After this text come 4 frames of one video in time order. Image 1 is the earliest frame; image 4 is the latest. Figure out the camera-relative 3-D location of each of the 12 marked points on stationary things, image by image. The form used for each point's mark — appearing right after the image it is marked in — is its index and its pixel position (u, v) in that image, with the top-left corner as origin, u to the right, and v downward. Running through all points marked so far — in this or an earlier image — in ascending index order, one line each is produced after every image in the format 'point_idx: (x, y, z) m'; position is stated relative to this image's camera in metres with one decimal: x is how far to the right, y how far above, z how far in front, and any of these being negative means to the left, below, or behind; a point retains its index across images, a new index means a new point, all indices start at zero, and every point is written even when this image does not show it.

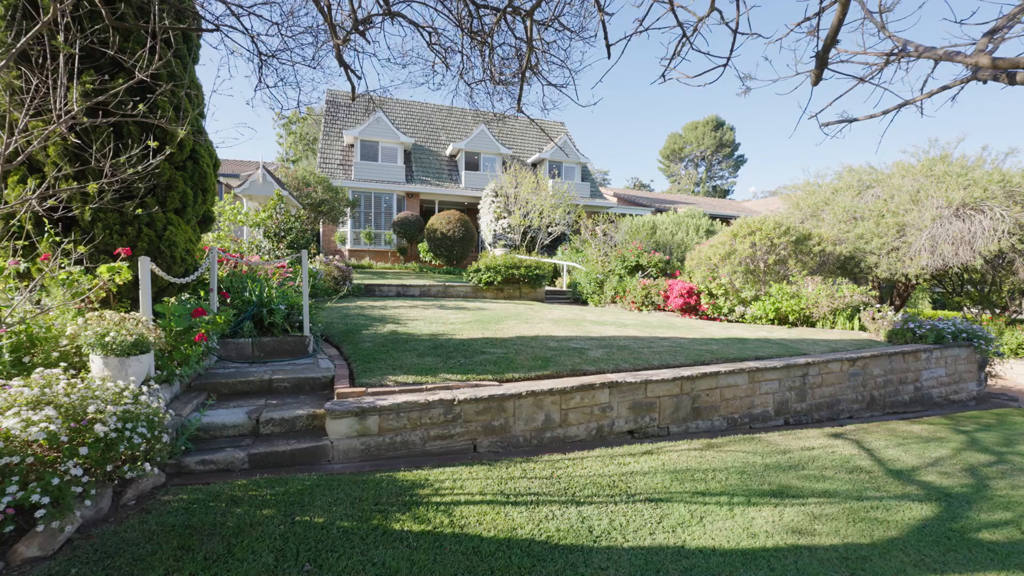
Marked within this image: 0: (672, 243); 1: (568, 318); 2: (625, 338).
0: (+10.1, +2.8, +15.3) m
1: (+1.8, -1.0, +7.7) m
2: (+2.8, -1.2, +5.8) m
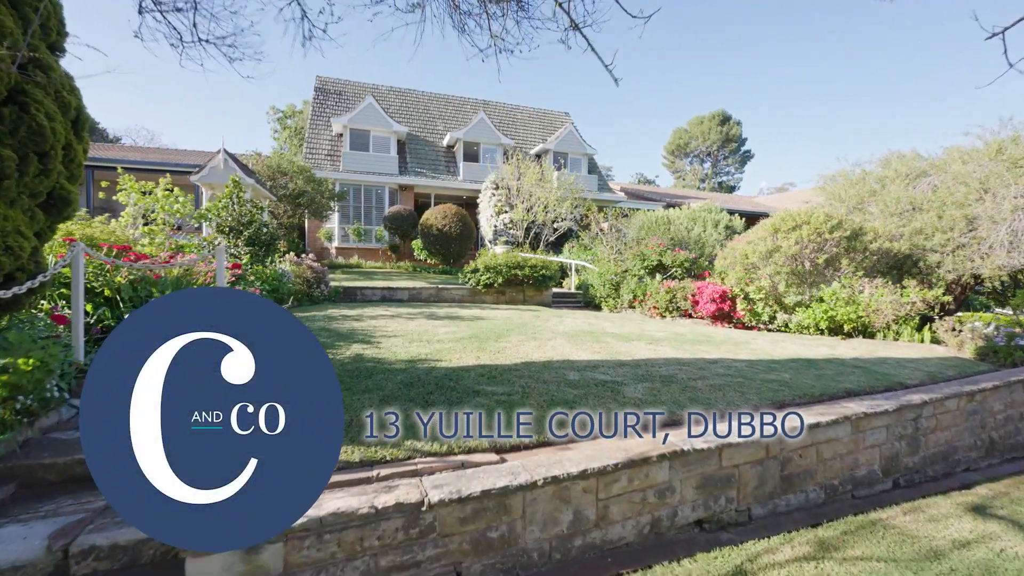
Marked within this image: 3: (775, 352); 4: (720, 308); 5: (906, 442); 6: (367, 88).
0: (+10.2, +2.8, +13.8) m
1: (+1.9, -1.1, +6.3) m
2: (+2.9, -1.4, +4.4) m
3: (+6.1, -1.5, +5.5) m
4: (+7.3, -0.7, +8.3) m
5: (+6.1, -2.4, +3.7) m
6: (-11.3, +15.7, +18.7) m
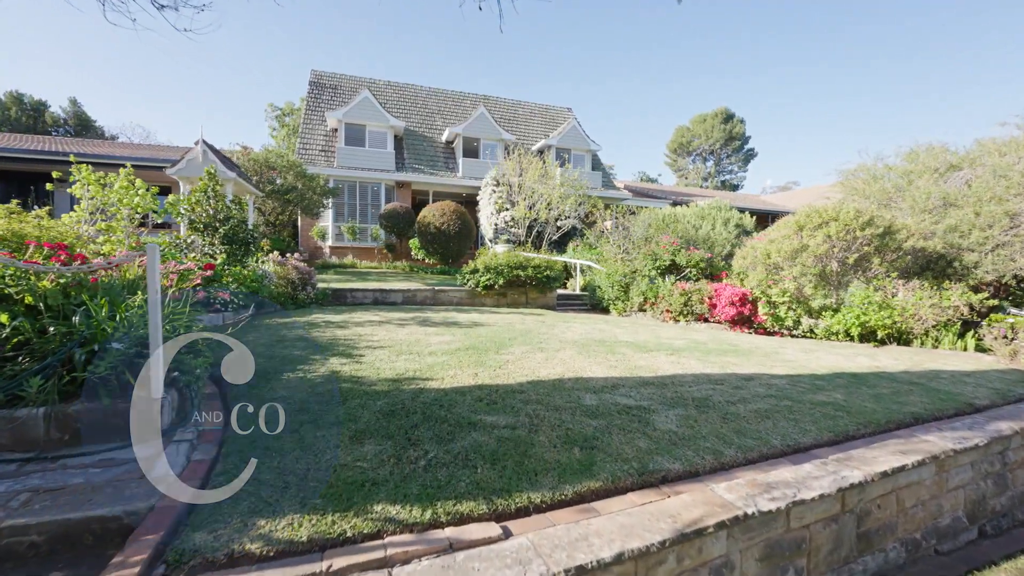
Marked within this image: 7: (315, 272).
0: (+10.3, +2.7, +13.2) m
1: (+2.0, -1.2, +5.7) m
2: (+2.9, -1.5, +3.8) m
3: (+6.1, -1.6, +4.9) m
4: (+7.3, -0.8, +7.7) m
5: (+6.1, -2.4, +3.0) m
6: (-11.2, +15.6, +18.1) m
7: (-6.2, +0.5, +7.6) m
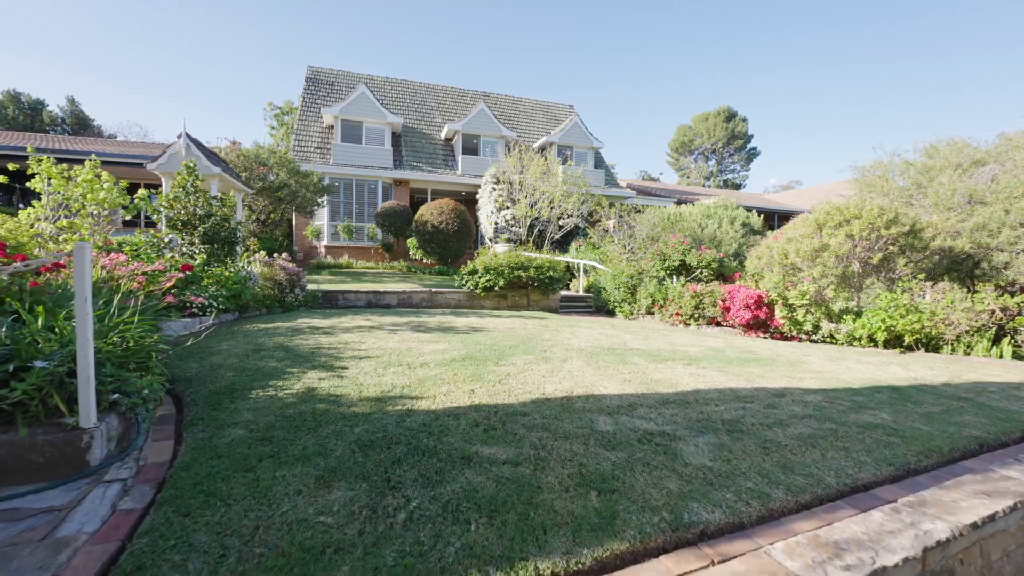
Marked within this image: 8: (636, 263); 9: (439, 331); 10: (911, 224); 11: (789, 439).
0: (+10.4, +2.7, +12.7) m
1: (+2.0, -1.2, +5.2) m
2: (+2.9, -1.5, +3.4) m
3: (+6.1, -1.6, +4.4) m
4: (+7.4, -0.8, +7.2) m
5: (+6.1, -2.5, +2.6) m
6: (-11.2, +15.6, +17.7) m
7: (-6.2, +0.4, +7.1) m
8: (+5.1, +1.0, +9.8) m
9: (-1.7, -1.0, +5.5) m
10: (+11.9, +1.9, +7.1) m
11: (+3.1, -1.7, +2.7) m
